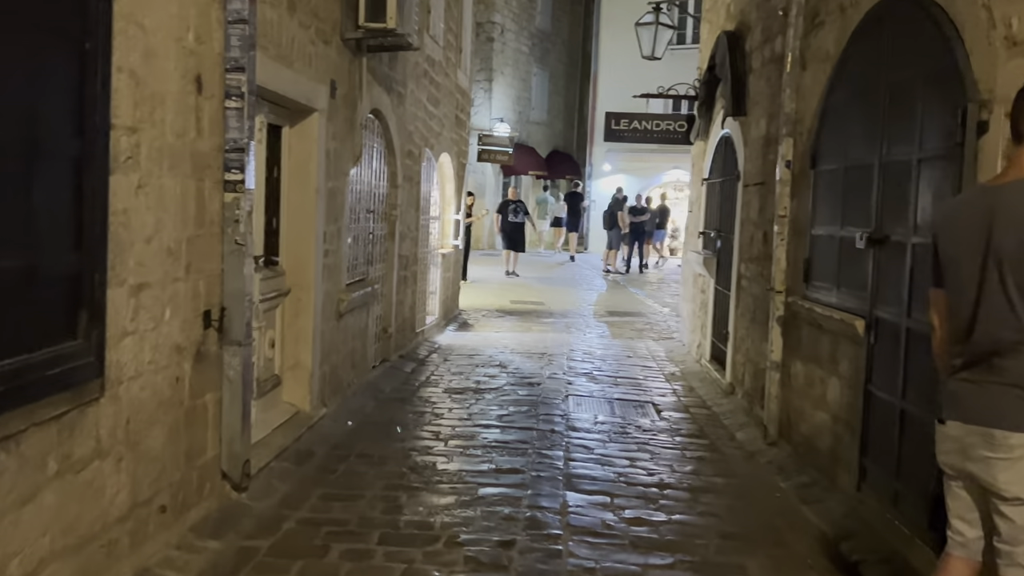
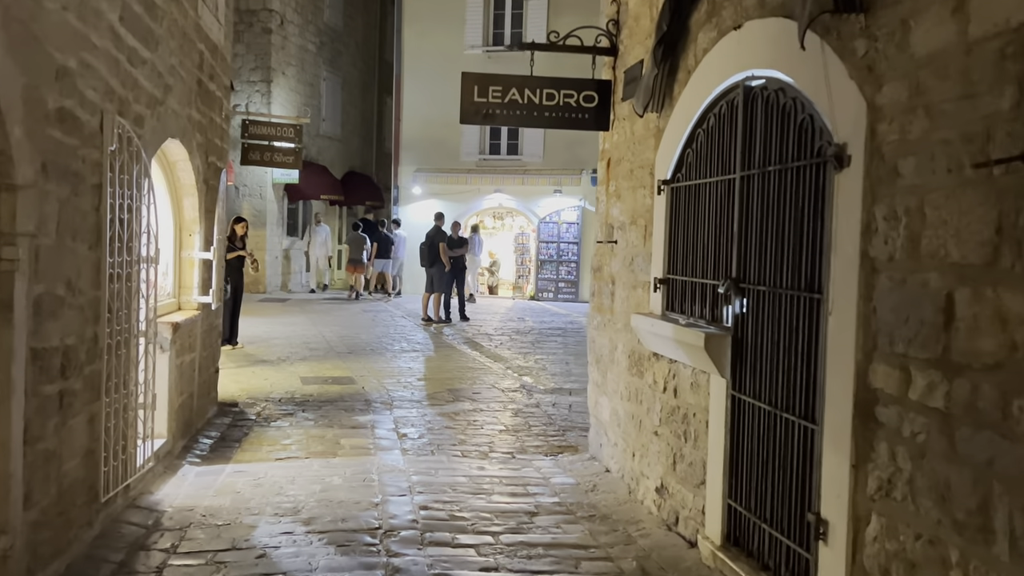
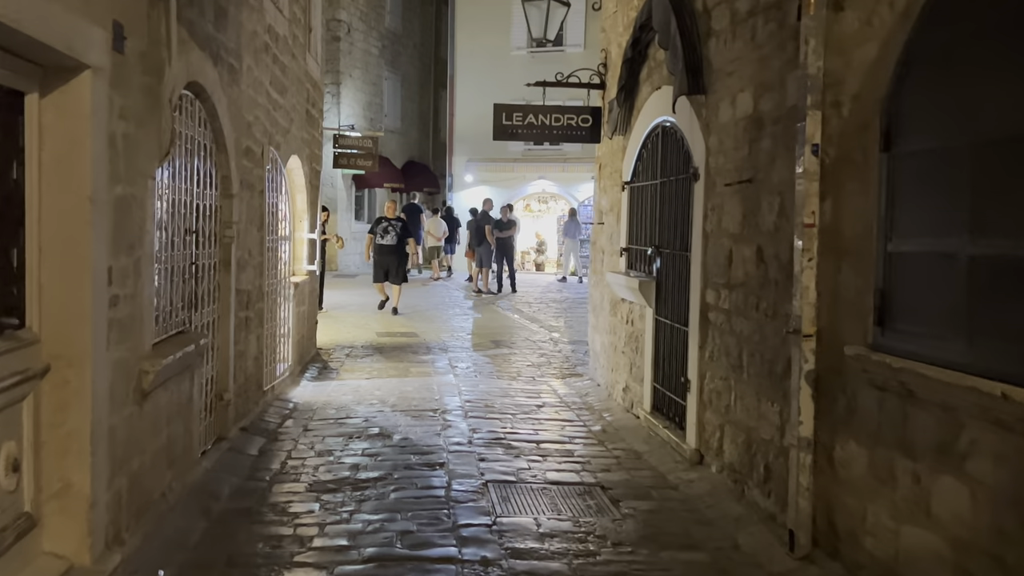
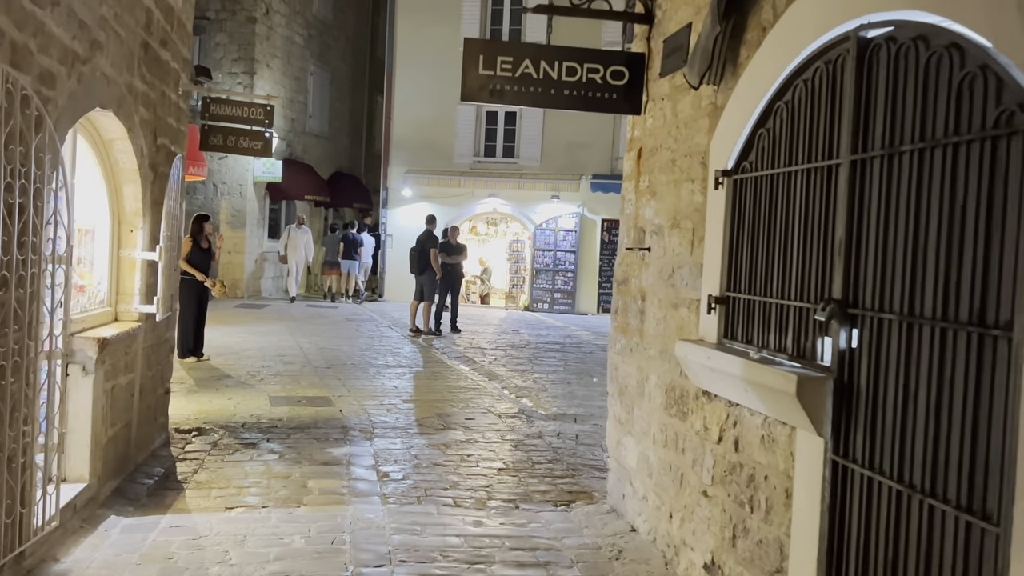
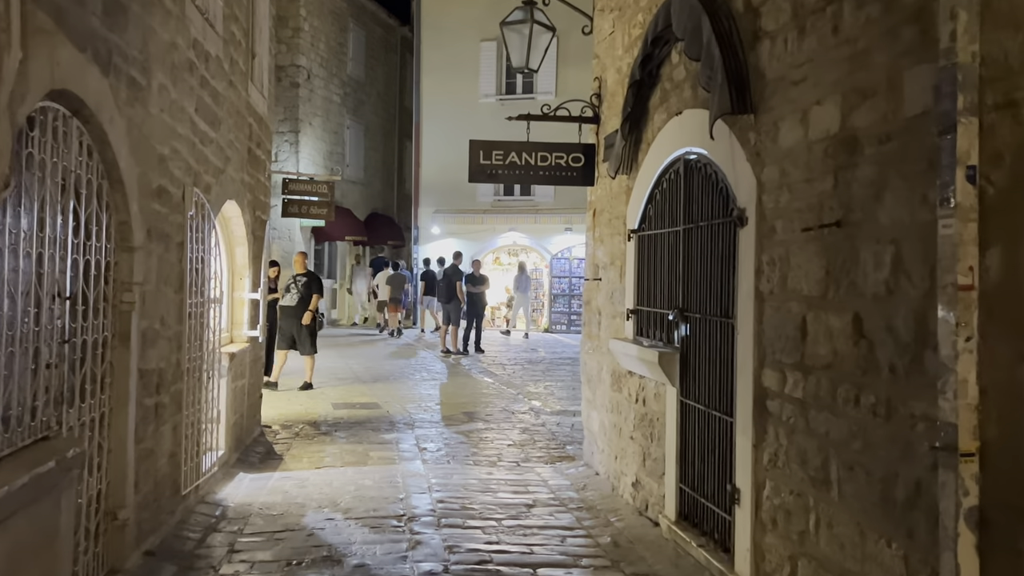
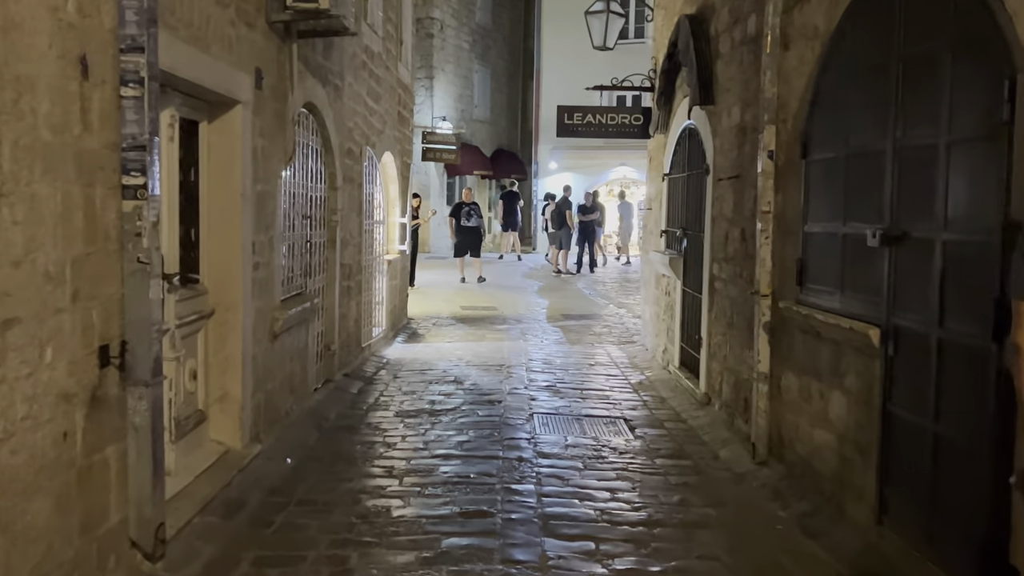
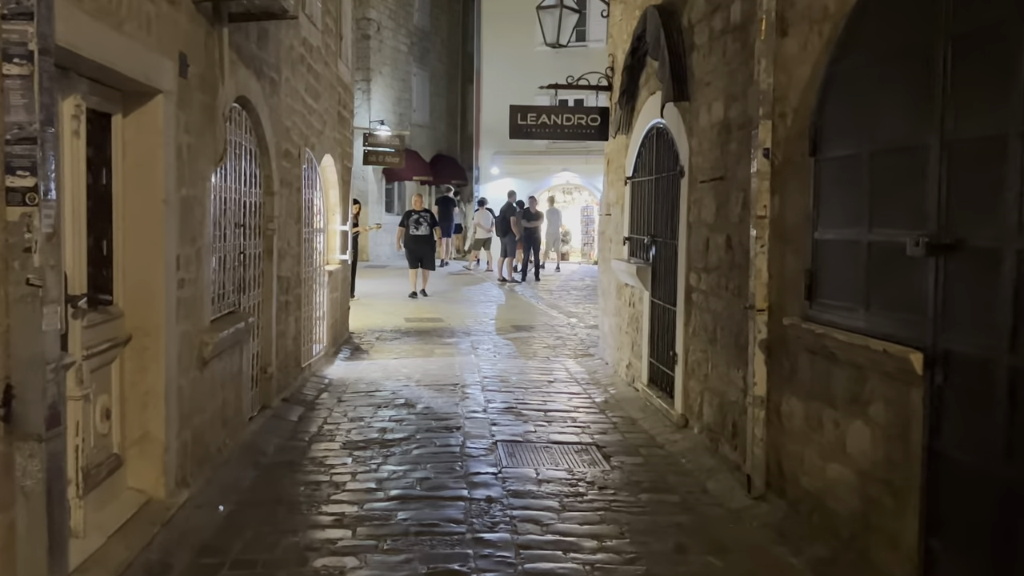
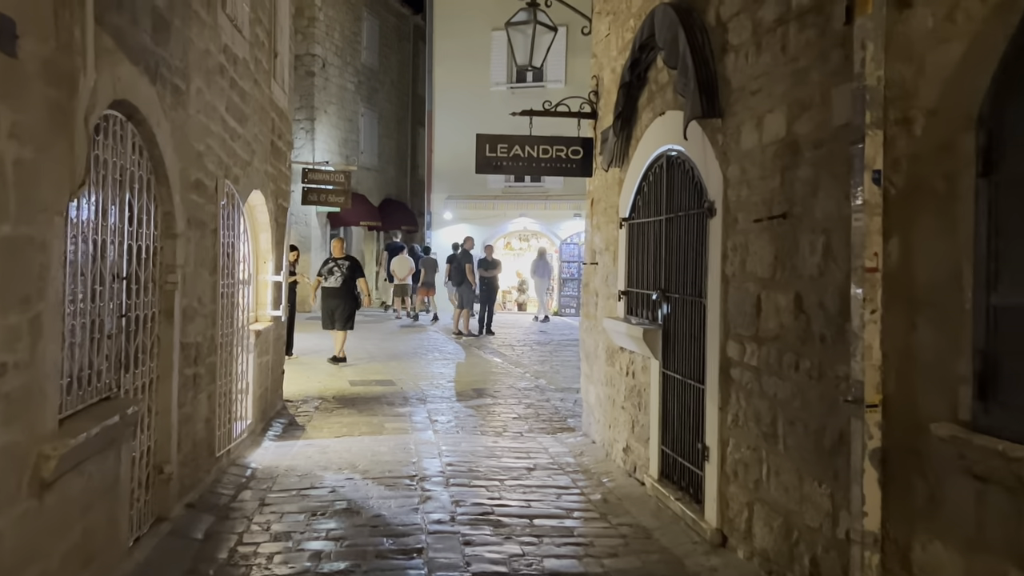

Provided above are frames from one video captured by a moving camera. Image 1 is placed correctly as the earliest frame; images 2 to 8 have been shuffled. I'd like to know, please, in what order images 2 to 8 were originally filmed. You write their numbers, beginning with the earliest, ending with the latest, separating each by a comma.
6, 7, 3, 8, 5, 2, 4
